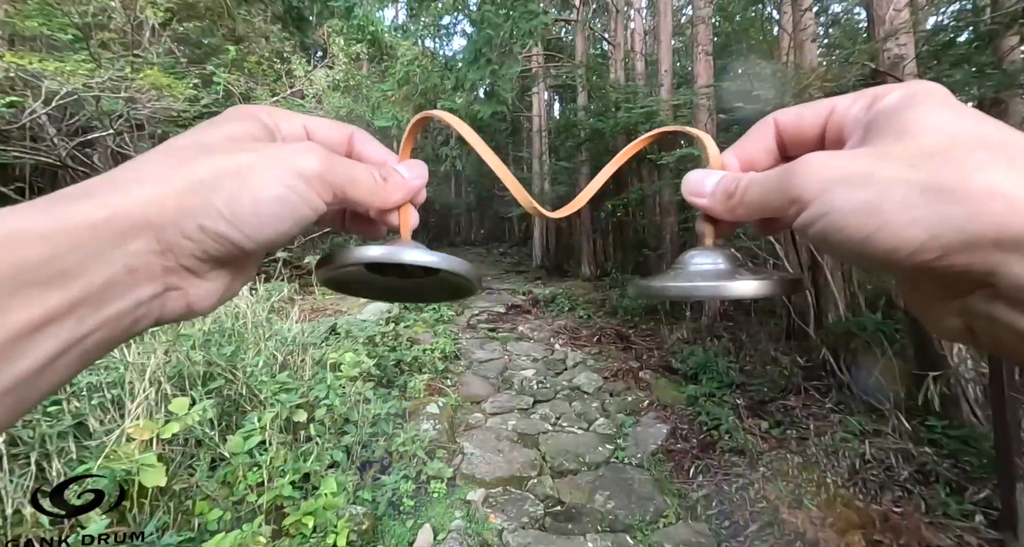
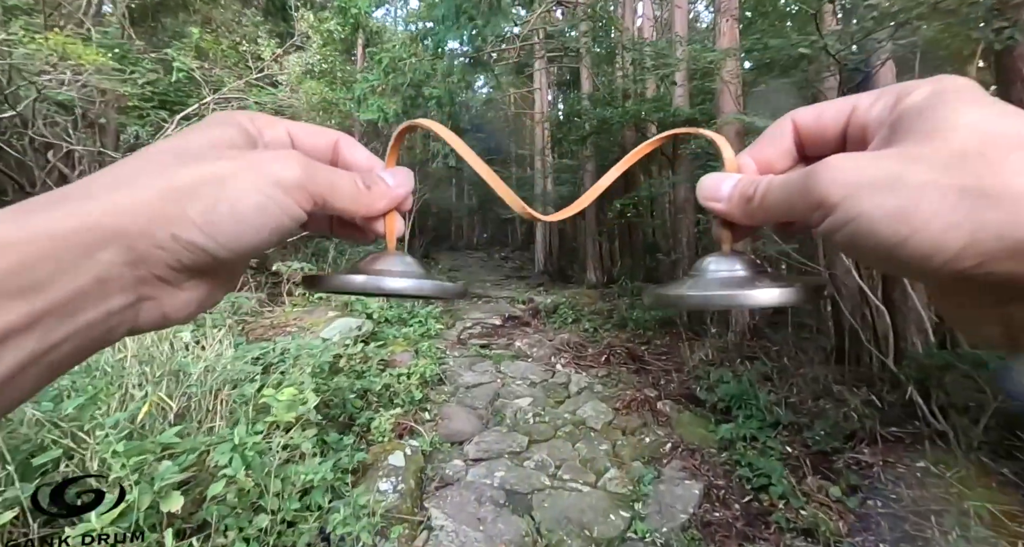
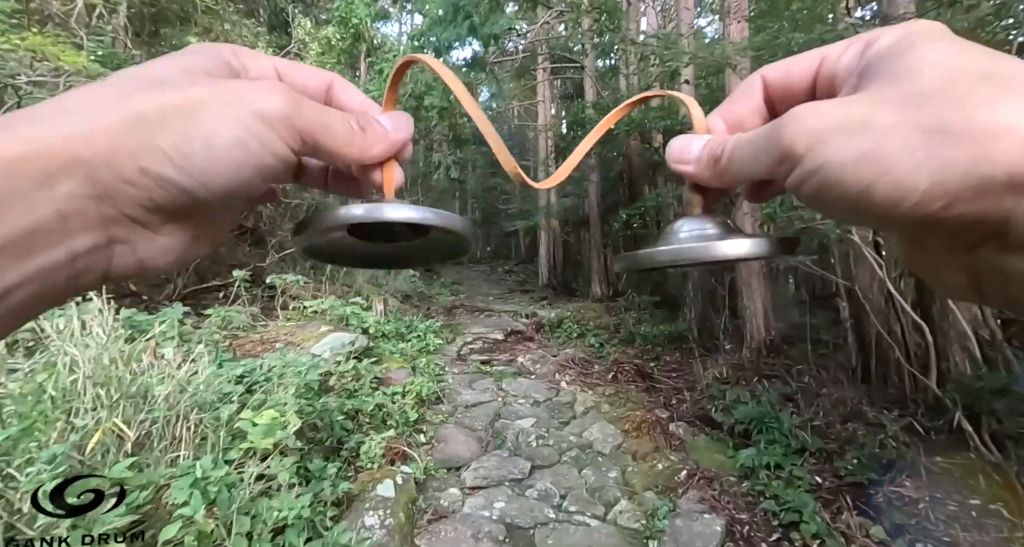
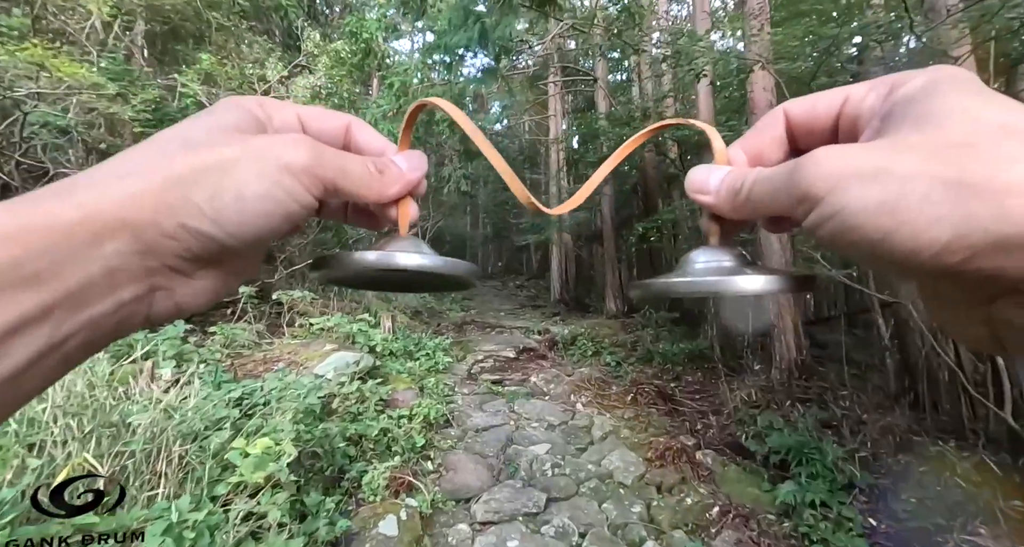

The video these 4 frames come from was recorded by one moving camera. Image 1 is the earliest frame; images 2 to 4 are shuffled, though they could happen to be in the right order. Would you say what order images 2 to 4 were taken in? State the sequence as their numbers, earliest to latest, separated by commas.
2, 3, 4
